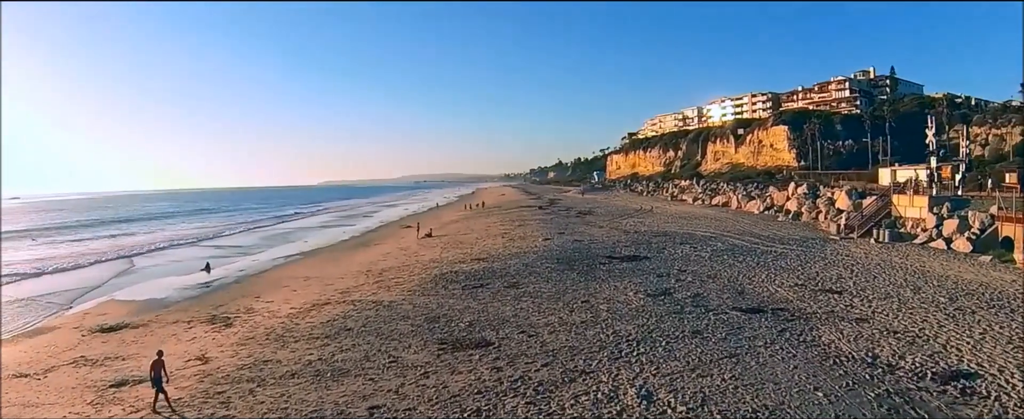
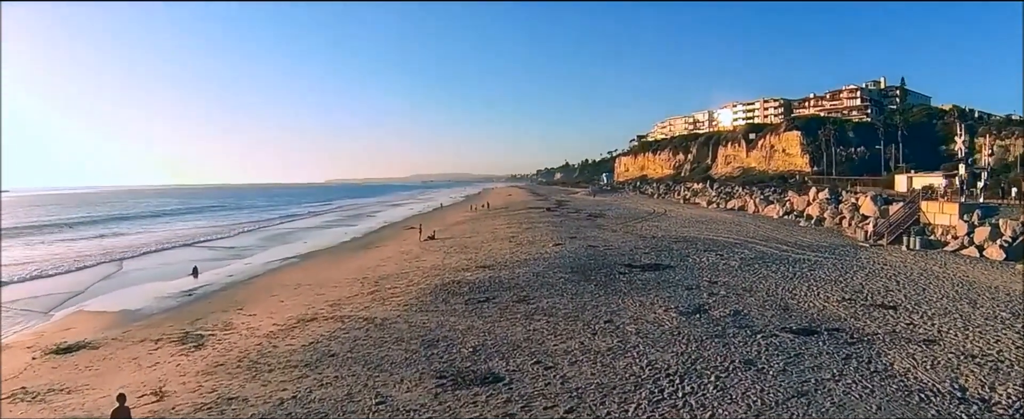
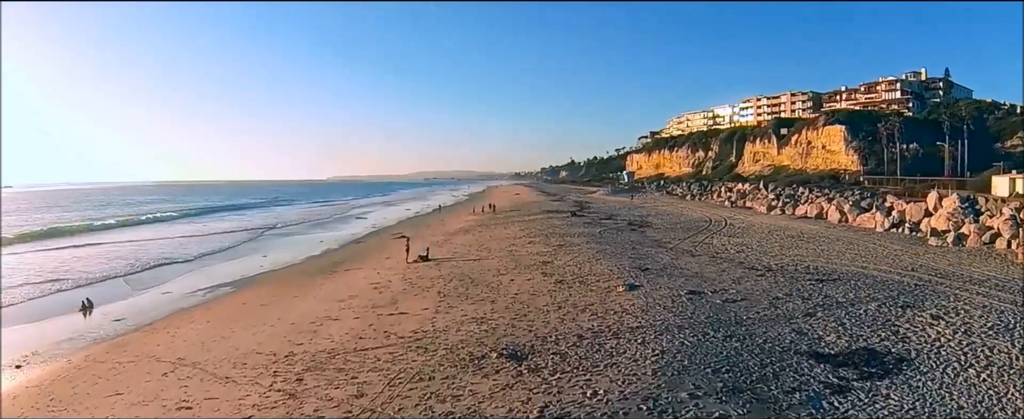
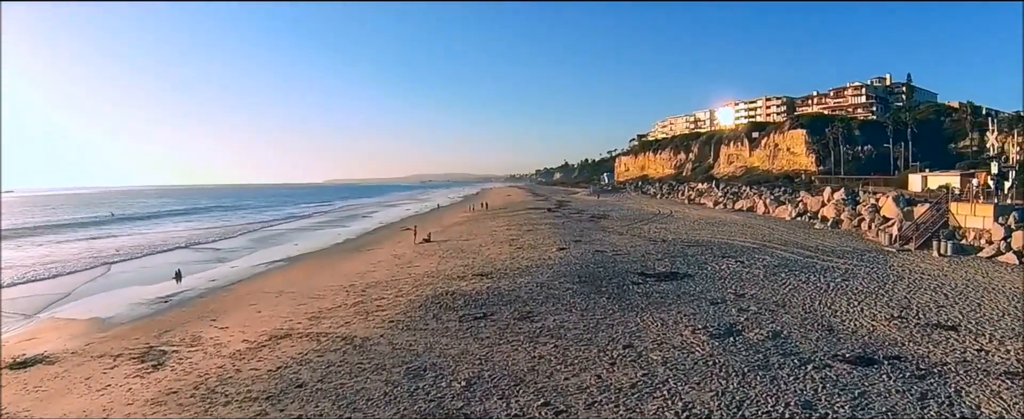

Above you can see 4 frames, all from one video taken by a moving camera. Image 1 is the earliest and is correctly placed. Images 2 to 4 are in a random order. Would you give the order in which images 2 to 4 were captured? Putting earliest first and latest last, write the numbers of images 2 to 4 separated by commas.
2, 4, 3
